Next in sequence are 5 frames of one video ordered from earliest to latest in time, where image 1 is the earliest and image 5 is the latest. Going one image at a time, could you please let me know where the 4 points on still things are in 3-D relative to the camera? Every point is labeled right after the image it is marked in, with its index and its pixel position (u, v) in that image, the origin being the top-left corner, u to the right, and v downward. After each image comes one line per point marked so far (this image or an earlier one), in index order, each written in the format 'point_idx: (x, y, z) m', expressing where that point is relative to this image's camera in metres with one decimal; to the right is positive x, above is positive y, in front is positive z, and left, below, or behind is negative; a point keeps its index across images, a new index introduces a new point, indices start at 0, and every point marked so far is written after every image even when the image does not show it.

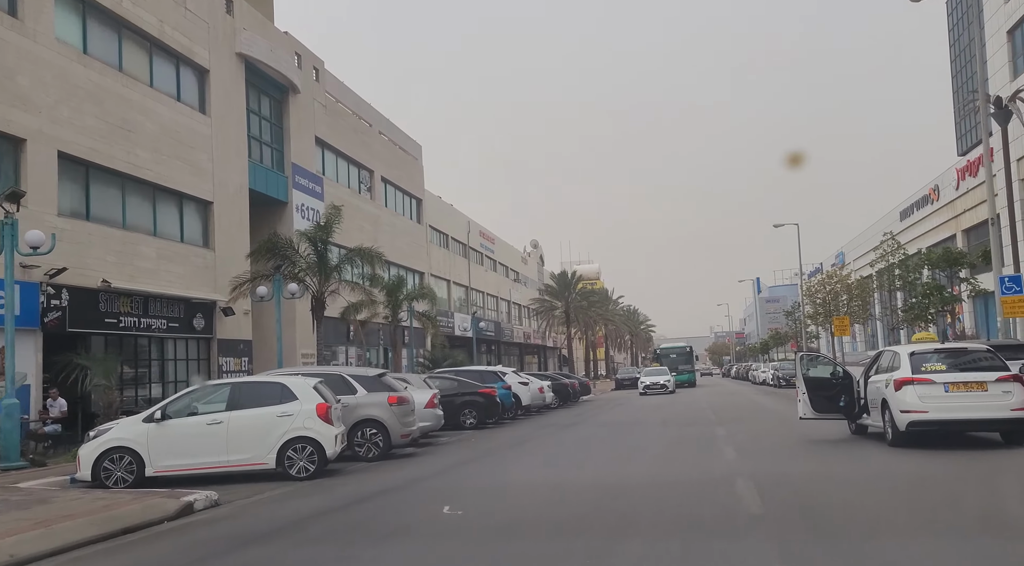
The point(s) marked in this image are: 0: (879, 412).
0: (+5.4, -1.9, +13.0) m
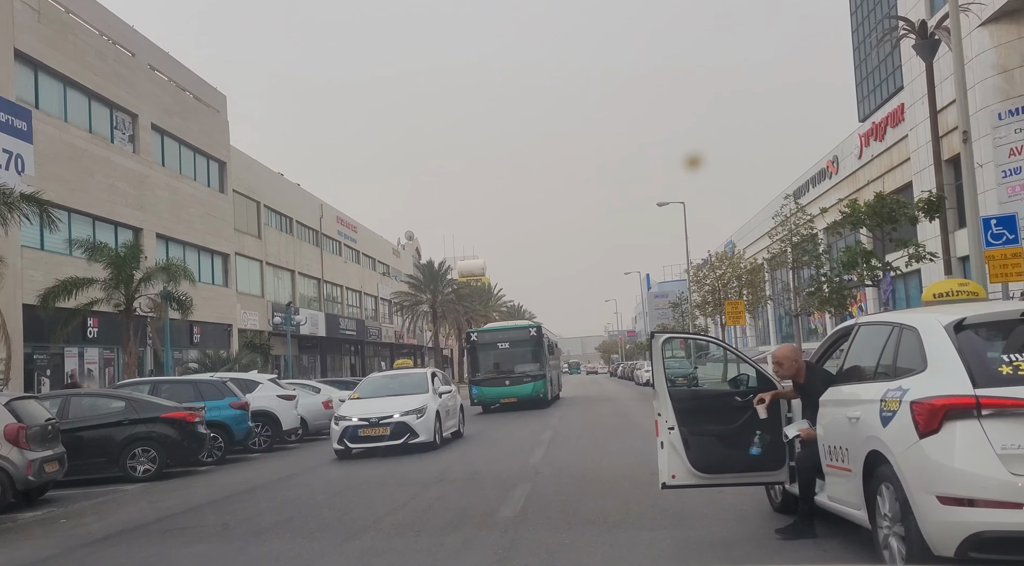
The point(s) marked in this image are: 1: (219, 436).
0: (+2.0, -1.2, +5.1) m
1: (-5.1, -2.6, +15.4) m
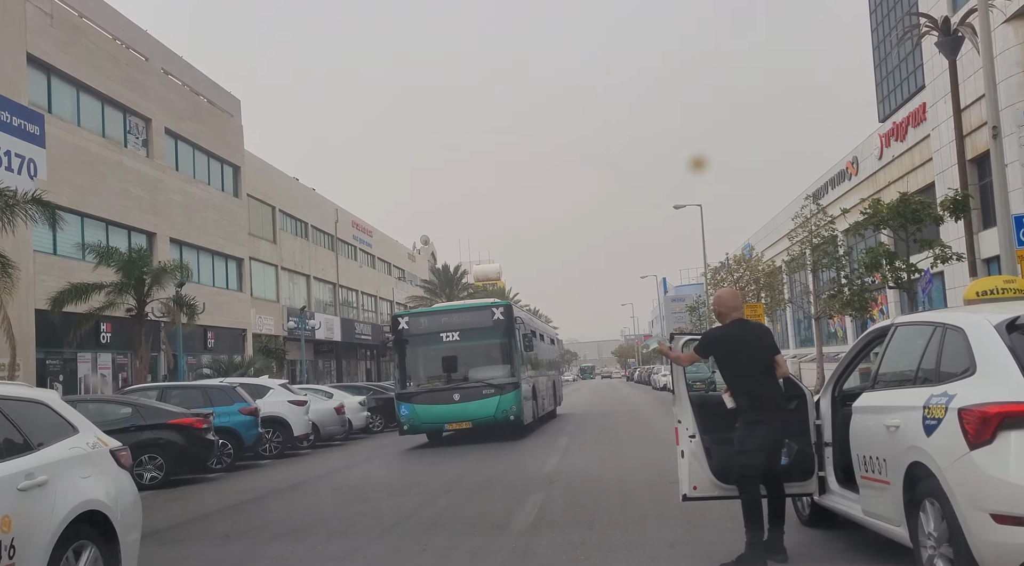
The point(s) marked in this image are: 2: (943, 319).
0: (+2.0, -1.1, +4.7) m
1: (-4.9, -2.7, +15.1) m
2: (+2.3, -0.2, +4.7) m
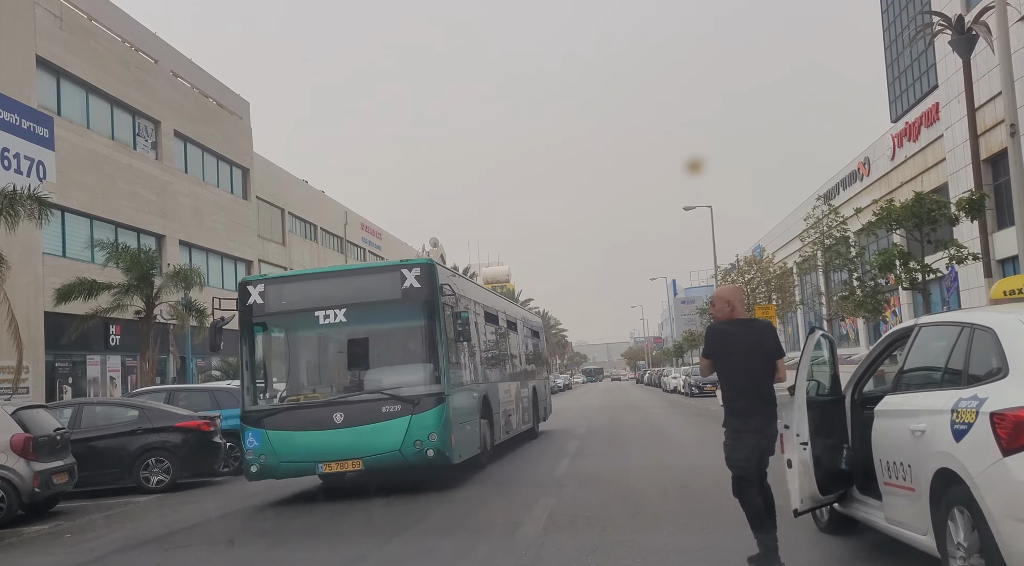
0: (+2.1, -1.1, +4.5) m
1: (-4.7, -2.7, +15.0) m
2: (+2.3, -0.2, +4.5) m
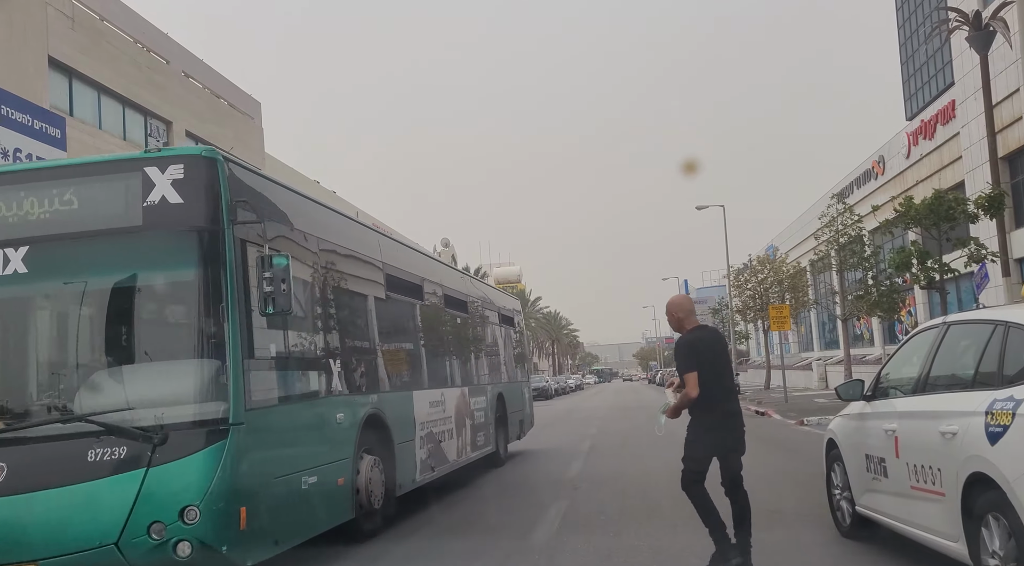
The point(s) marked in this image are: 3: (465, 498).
0: (+2.1, -1.1, +4.3) m
1: (-4.5, -2.7, +14.9) m
2: (+2.4, -0.2, +4.3) m
3: (-0.6, -2.6, +10.7) m
